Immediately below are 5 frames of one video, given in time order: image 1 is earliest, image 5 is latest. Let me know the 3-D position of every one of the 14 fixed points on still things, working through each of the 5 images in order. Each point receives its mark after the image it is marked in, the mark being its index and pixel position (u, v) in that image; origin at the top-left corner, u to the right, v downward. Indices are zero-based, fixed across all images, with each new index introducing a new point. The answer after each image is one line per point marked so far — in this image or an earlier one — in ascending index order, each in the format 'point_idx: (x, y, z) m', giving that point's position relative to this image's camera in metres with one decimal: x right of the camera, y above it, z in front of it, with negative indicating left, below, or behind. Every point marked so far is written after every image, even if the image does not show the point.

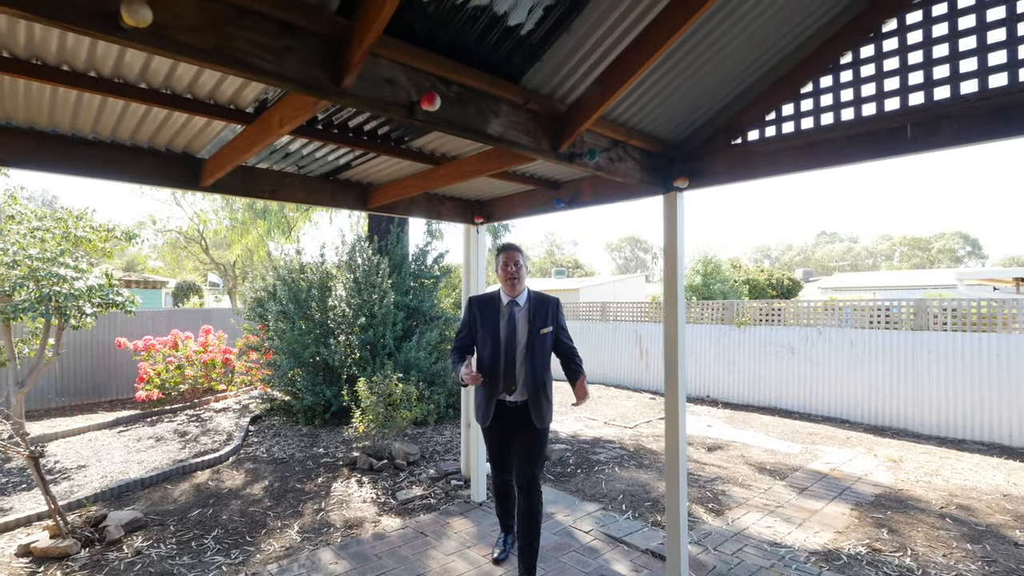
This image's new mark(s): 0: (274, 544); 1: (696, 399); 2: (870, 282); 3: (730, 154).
0: (-1.6, -1.7, +3.4) m
1: (+3.1, -1.9, +8.7) m
2: (+12.4, +0.3, +17.5) m
3: (+1.1, +0.7, +2.6) m
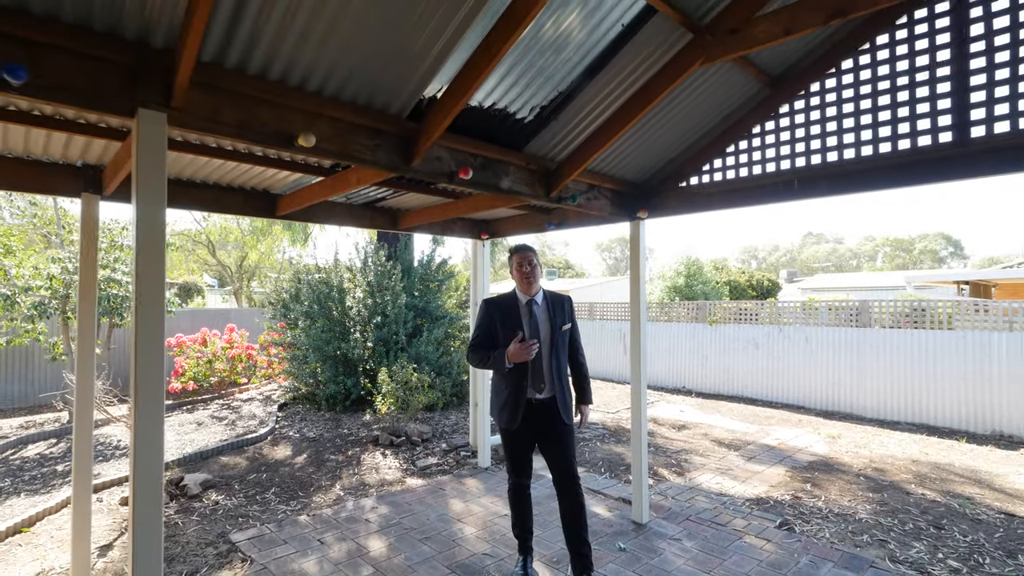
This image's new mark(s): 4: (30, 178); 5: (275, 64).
0: (-1.6, -1.7, +4.2) m
1: (+3.1, -1.9, +9.6) m
2: (+12.2, +0.3, +18.6) m
3: (+1.1, +0.6, +3.5) m
4: (-2.6, +0.6, +2.7) m
5: (-0.9, +0.9, +2.0) m
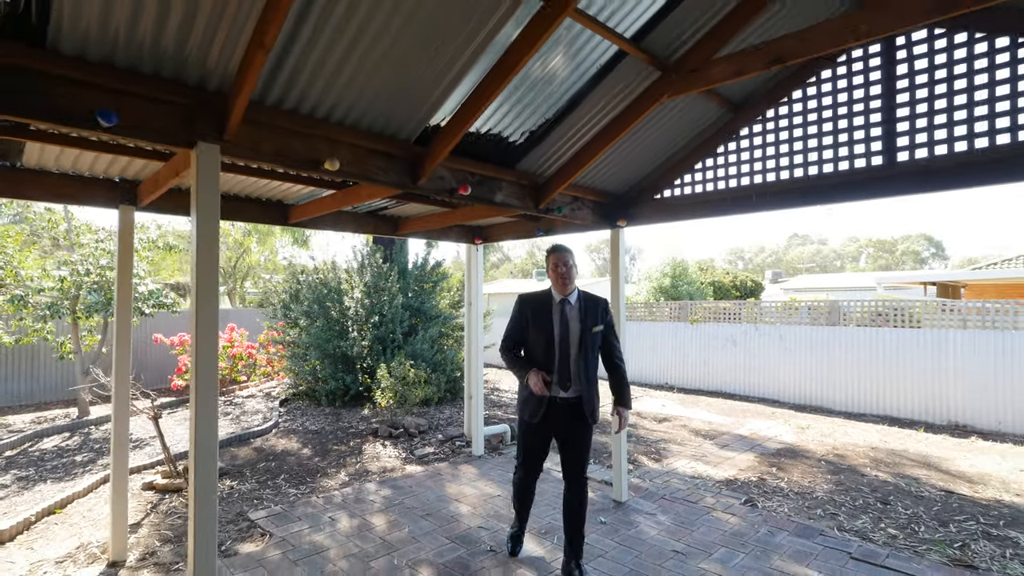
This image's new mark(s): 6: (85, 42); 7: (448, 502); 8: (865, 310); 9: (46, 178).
0: (-1.6, -1.7, +4.5) m
1: (+2.9, -1.9, +10.1) m
2: (+11.8, +0.3, +19.2) m
3: (+1.1, +0.6, +3.9) m
4: (-2.7, +0.6, +3.0) m
5: (-0.9, +0.9, +2.3) m
6: (-1.5, +0.9, +1.8) m
7: (-0.5, -1.7, +4.0) m
8: (+5.4, -0.3, +7.7) m
9: (-2.7, +0.6, +3.0) m
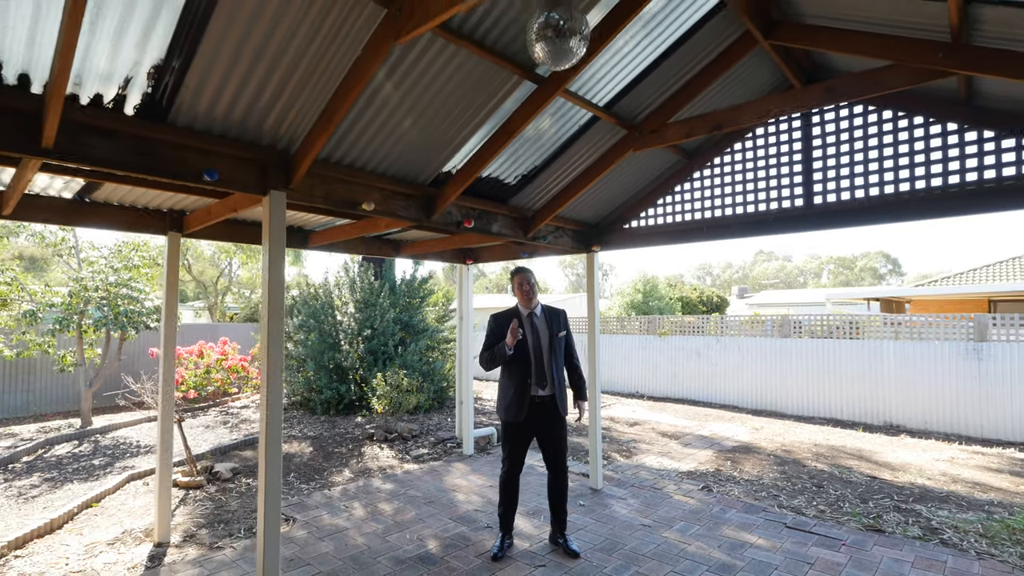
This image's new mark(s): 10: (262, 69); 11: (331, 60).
0: (-1.7, -1.9, +5.0) m
1: (+2.5, -2.3, +10.8) m
2: (+10.9, -0.3, +20.4) m
3: (+1.0, +0.5, +4.6) m
4: (-2.7, +0.5, +3.5) m
5: (-0.9, +0.8, +2.9) m
6: (-1.5, +0.8, +2.4) m
7: (-0.6, -1.8, +4.6) m
8: (+5.1, -0.6, +8.6) m
9: (-2.8, +0.5, +3.5) m
10: (-1.1, +1.0, +2.3) m
11: (-0.8, +1.1, +2.4) m
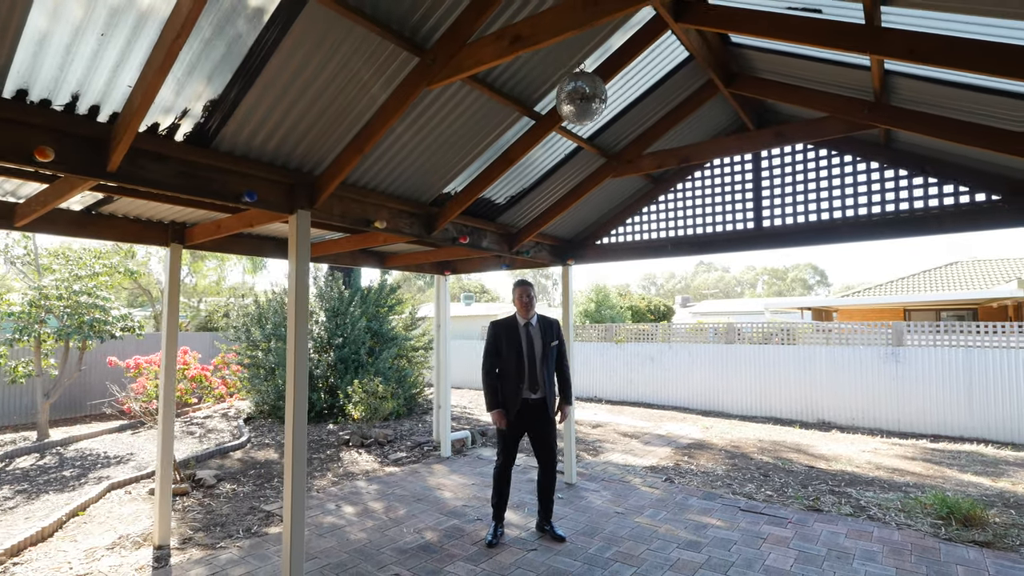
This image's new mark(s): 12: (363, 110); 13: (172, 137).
0: (-1.9, -2.0, +5.2) m
1: (+1.7, -2.5, +11.3) m
2: (+9.2, -0.7, +21.8) m
3: (+0.8, +0.4, +5.1) m
4: (-2.7, +0.4, +3.6) m
5: (-0.9, +0.7, +3.2) m
6: (-1.4, +0.7, +2.6) m
7: (-0.8, -1.9, +4.8) m
8: (+4.6, -0.8, +9.4) m
9: (-2.8, +0.5, +3.6) m
10: (-1.0, +0.9, +2.5) m
11: (-0.8, +1.0, +2.7) m
12: (-0.8, +1.0, +2.7) m
13: (-1.6, +0.7, +2.4) m
